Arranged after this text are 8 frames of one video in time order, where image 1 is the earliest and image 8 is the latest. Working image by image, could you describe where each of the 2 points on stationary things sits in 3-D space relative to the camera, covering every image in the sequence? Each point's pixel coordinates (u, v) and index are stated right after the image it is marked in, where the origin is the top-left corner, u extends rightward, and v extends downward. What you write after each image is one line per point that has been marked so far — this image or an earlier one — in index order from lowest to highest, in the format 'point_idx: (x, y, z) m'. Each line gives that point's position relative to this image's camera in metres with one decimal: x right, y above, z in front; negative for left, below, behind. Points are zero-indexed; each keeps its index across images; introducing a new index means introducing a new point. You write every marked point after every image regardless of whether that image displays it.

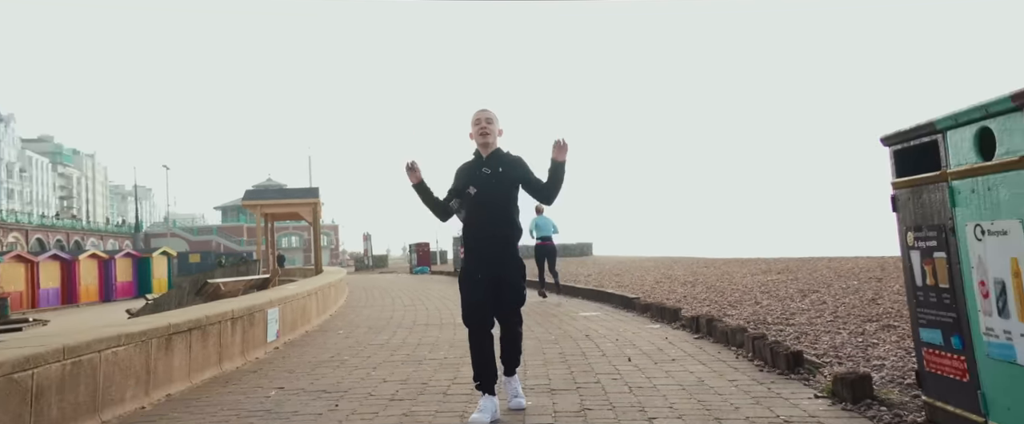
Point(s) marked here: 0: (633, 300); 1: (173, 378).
0: (+1.6, -1.3, +9.9) m
1: (-2.7, -1.3, +5.3) m
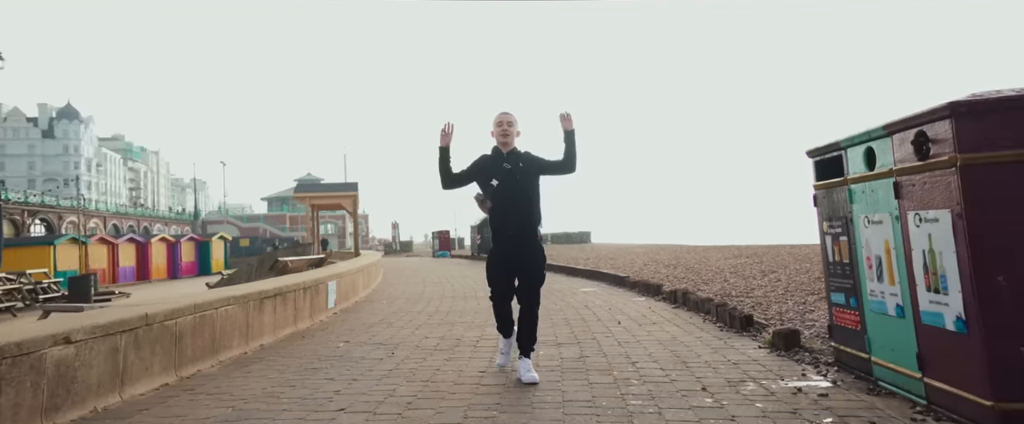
0: (+2.1, -1.2, +11.0) m
1: (-2.5, -1.2, +6.6) m
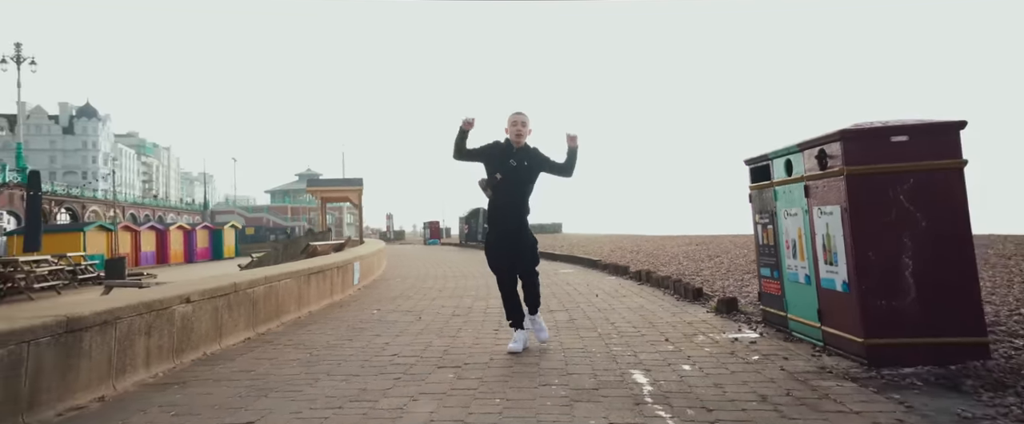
0: (+2.1, -1.0, +12.3) m
1: (-2.4, -1.1, +7.9) m
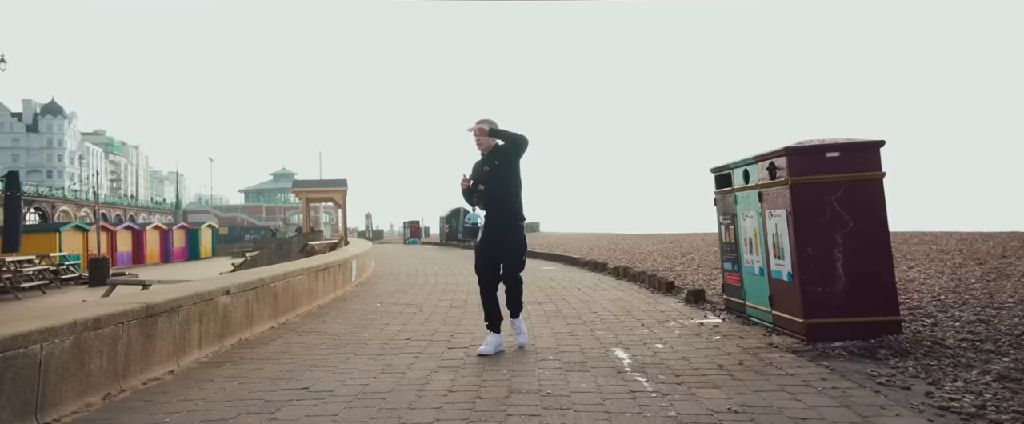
0: (+1.8, -1.0, +13.3) m
1: (-2.5, -1.1, +8.6) m
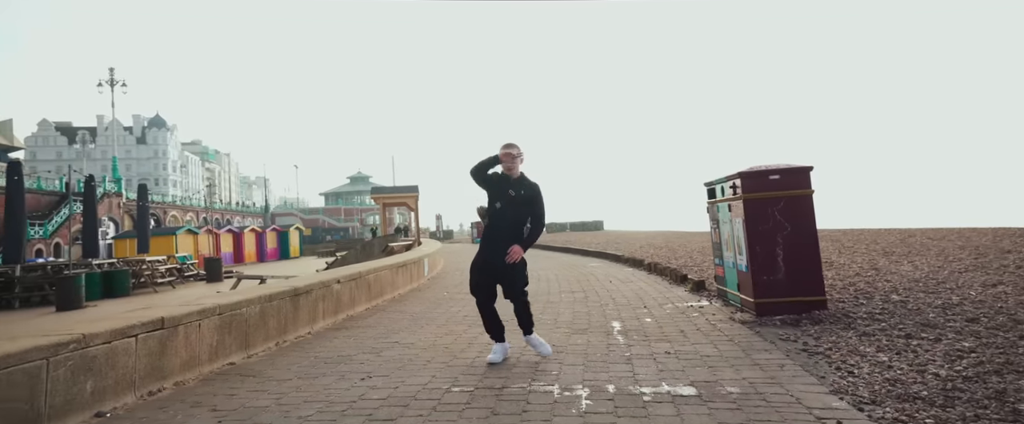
0: (+2.9, -1.1, +15.2) m
1: (-1.9, -1.2, +11.0) m
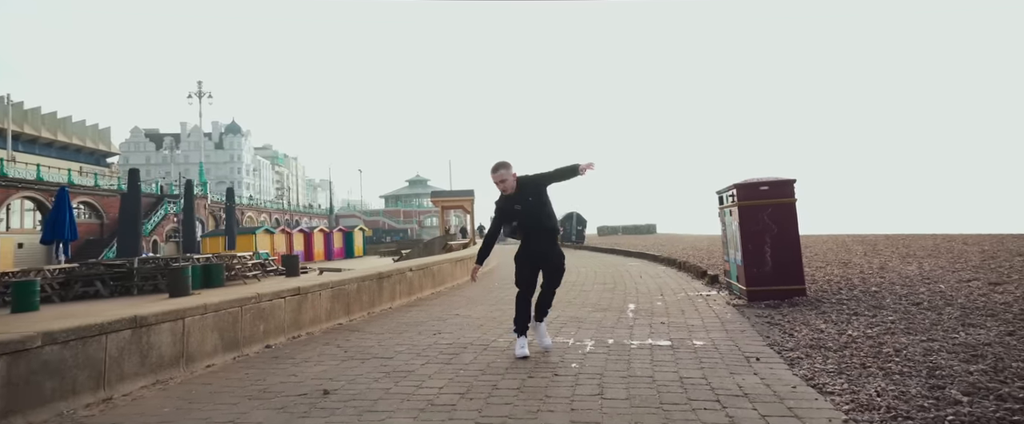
0: (+4.1, -1.2, +16.7) m
1: (-1.0, -1.3, +13.0) m
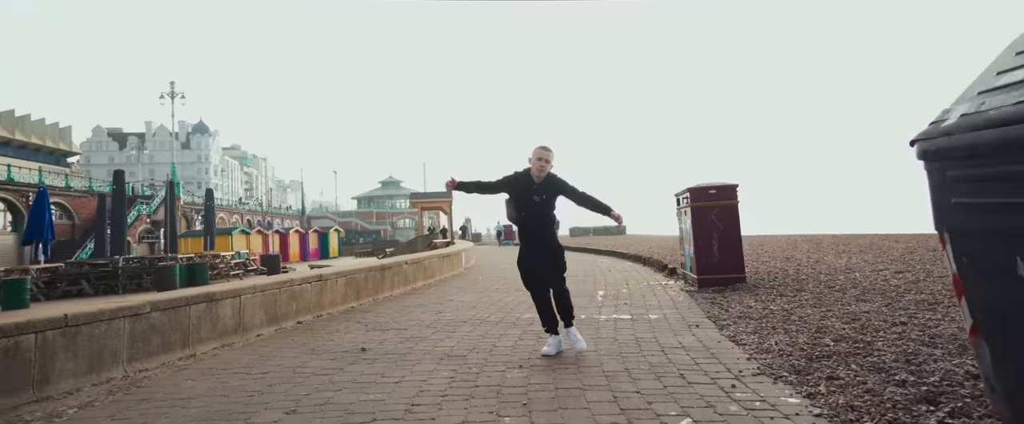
0: (+3.5, -1.2, +18.3) m
1: (-1.5, -1.3, +14.3) m
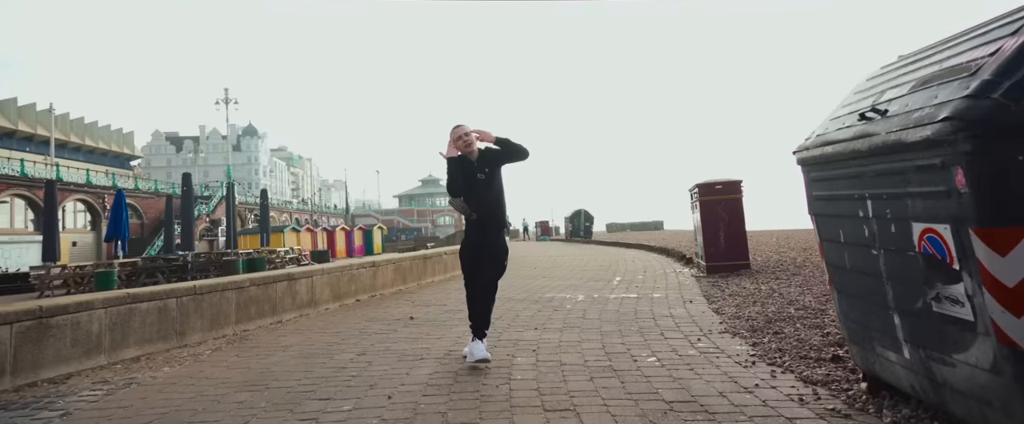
0: (+4.4, -1.1, +19.4) m
1: (-0.7, -1.2, +15.7) m
